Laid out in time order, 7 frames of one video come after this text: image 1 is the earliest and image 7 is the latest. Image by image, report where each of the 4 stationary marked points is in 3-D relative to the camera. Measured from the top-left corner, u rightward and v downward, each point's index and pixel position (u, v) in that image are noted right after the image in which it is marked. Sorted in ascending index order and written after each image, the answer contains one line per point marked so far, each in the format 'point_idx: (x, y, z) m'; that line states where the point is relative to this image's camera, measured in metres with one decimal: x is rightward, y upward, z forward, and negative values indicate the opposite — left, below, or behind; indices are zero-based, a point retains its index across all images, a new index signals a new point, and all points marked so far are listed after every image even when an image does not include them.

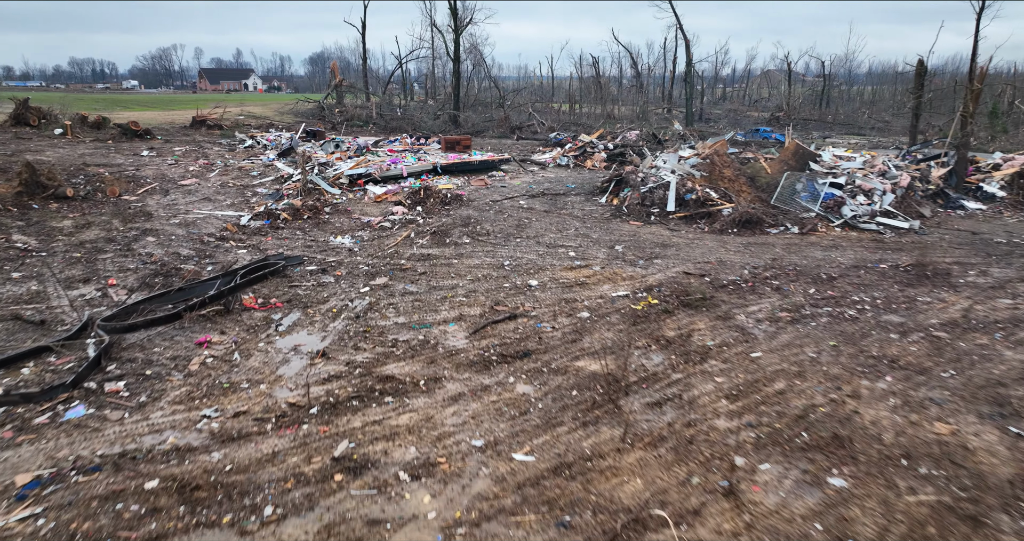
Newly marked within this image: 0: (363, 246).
0: (-1.9, +0.3, +8.9) m
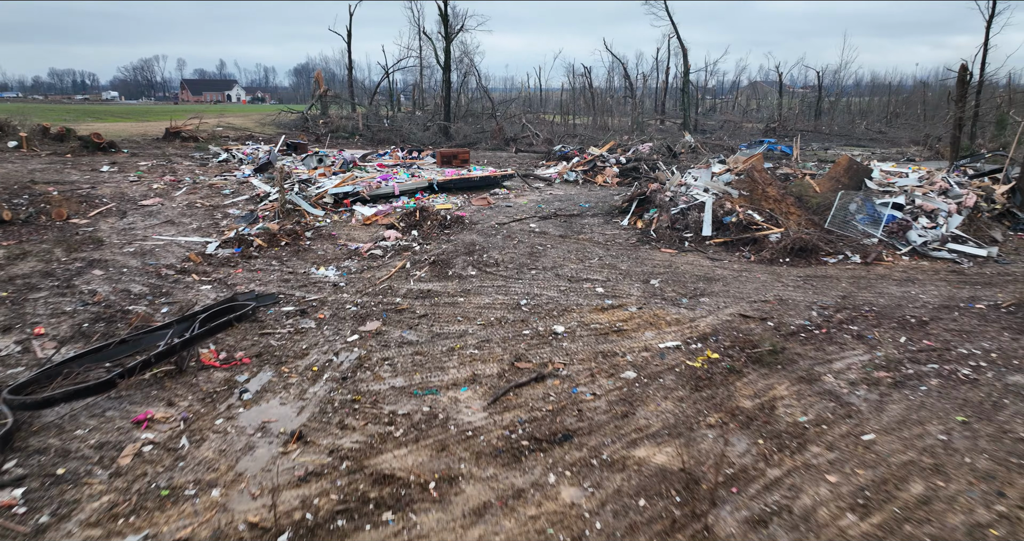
0: (-1.7, -0.1, +7.6) m
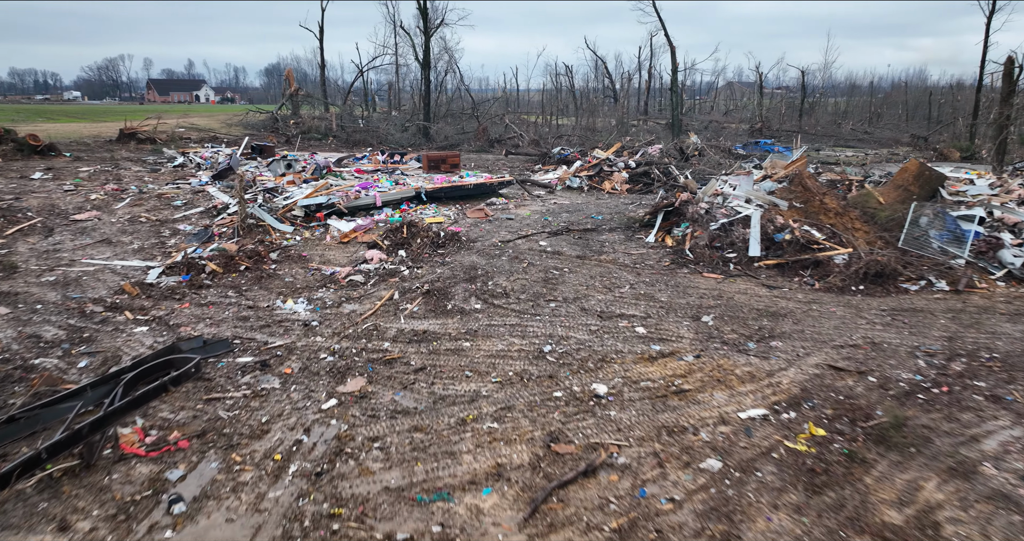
0: (-1.6, -0.4, +6.1) m
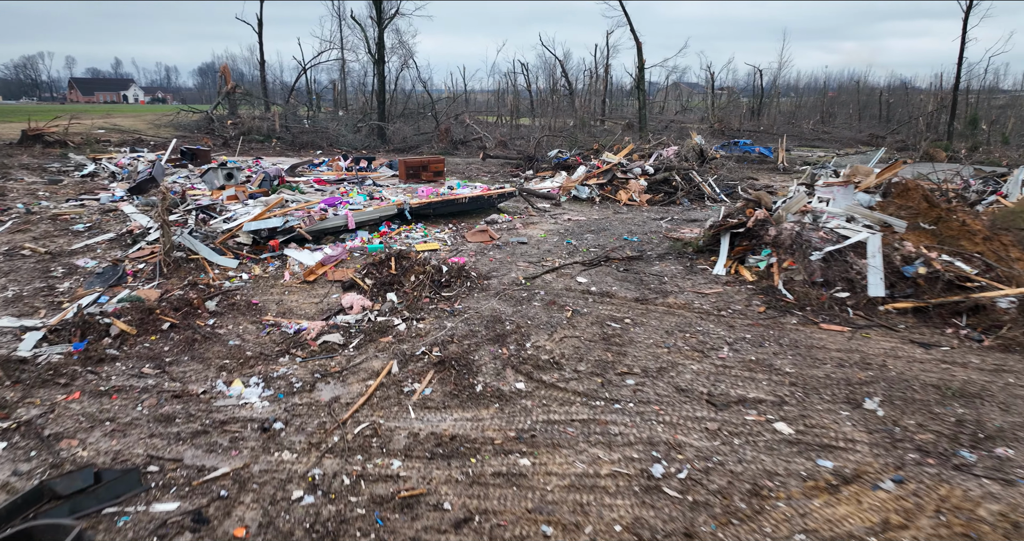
0: (-1.2, -0.8, +4.0) m
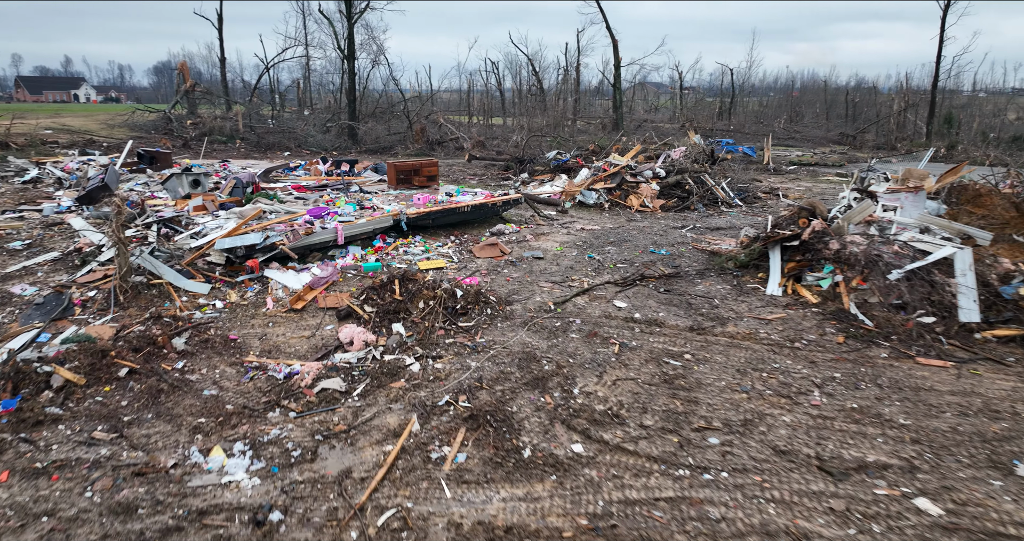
0: (-1.0, -1.0, +3.1) m
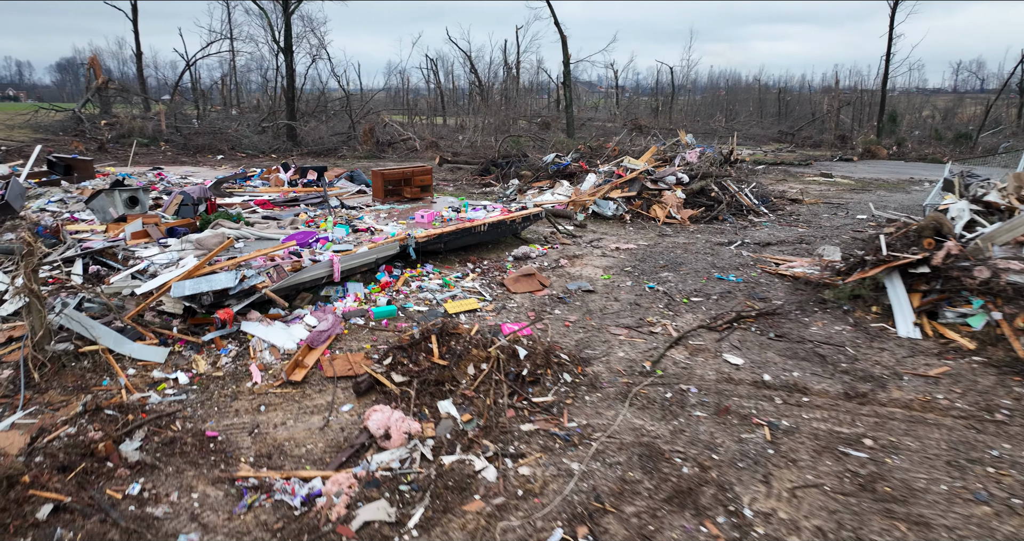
0: (-0.3, -1.2, +1.8) m
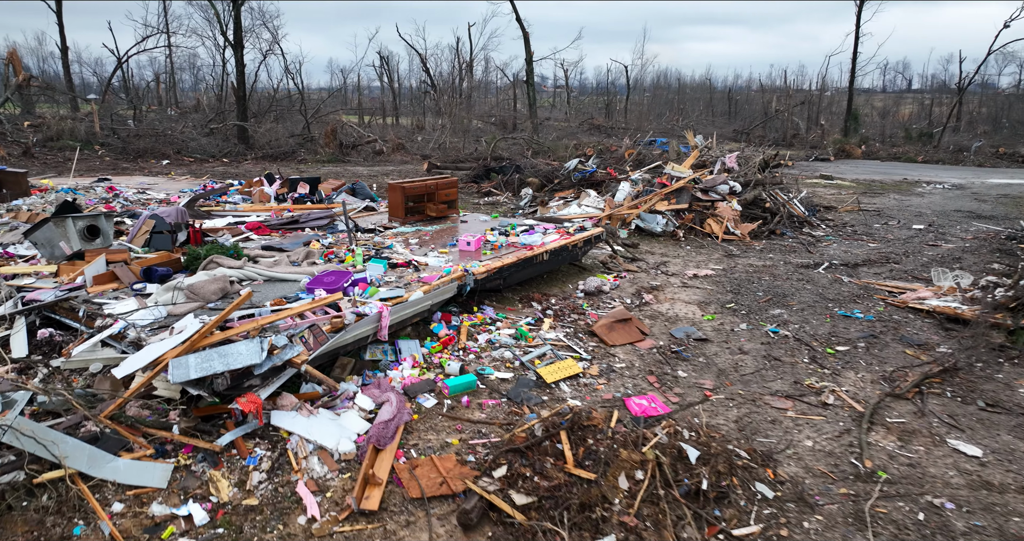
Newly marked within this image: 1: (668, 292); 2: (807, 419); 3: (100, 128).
0: (+0.4, -1.5, +0.7) m
1: (+1.0, -0.1, +4.6) m
2: (+1.2, -0.6, +3.0) m
3: (-9.4, +3.3, +16.2) m
